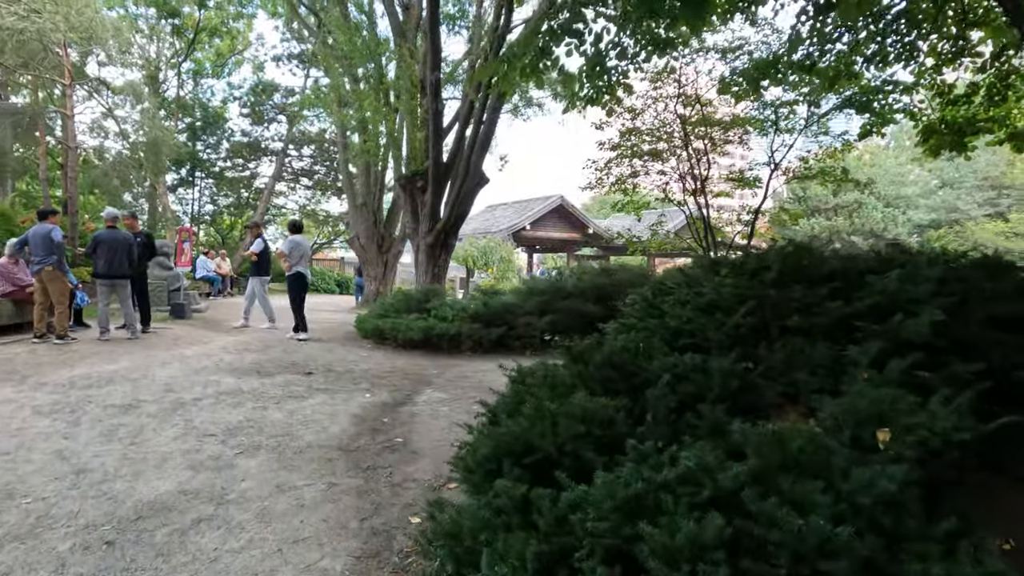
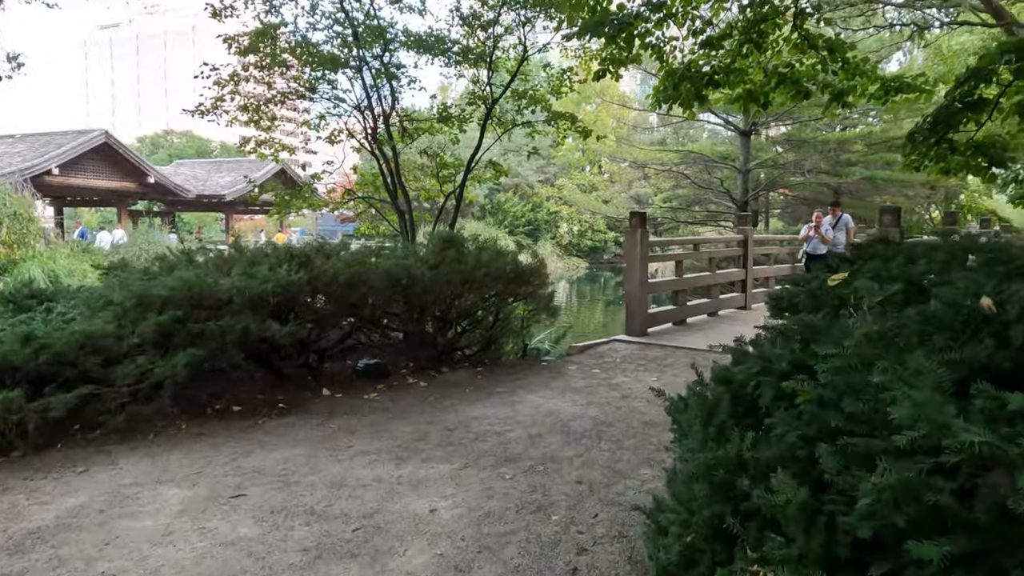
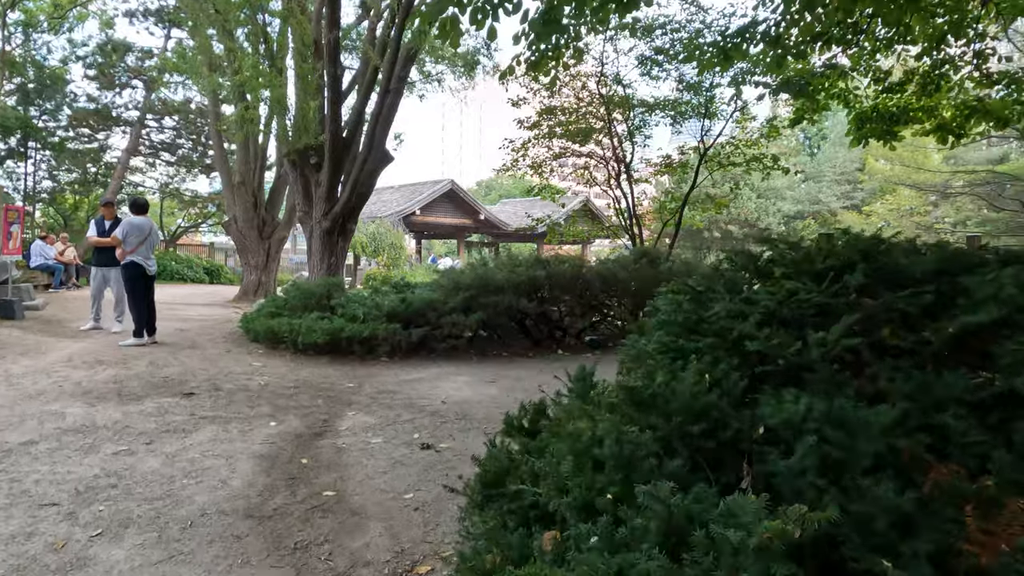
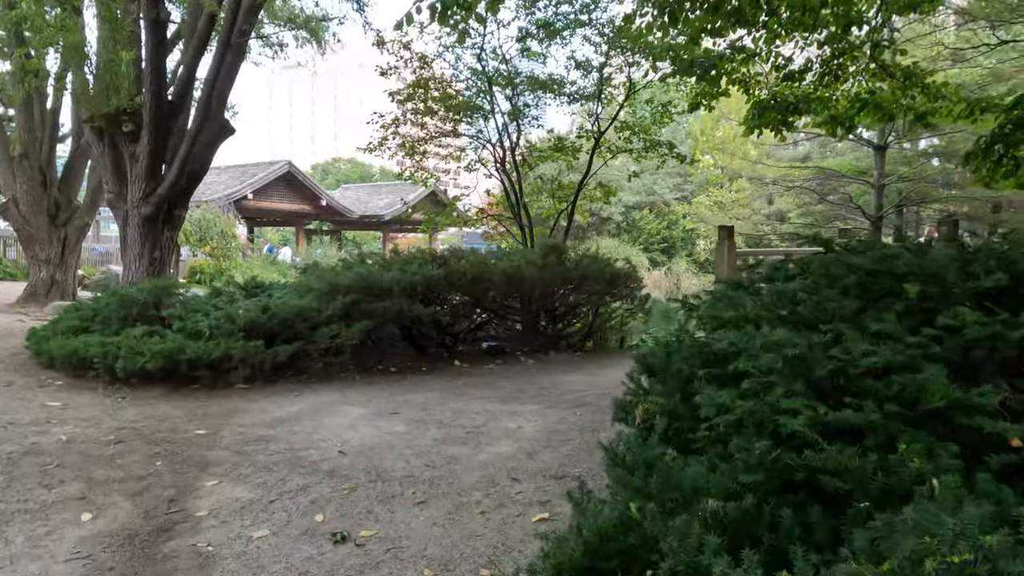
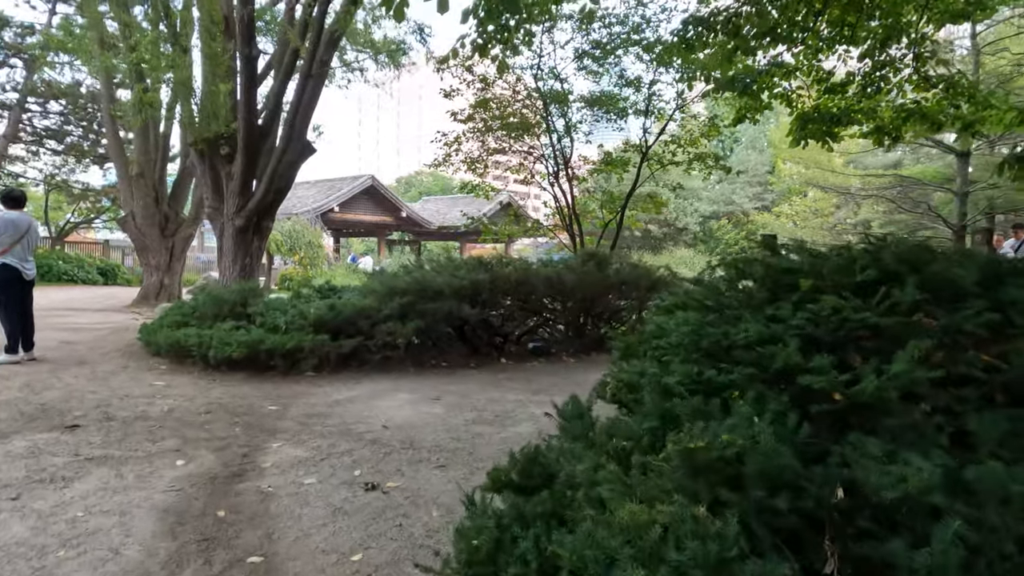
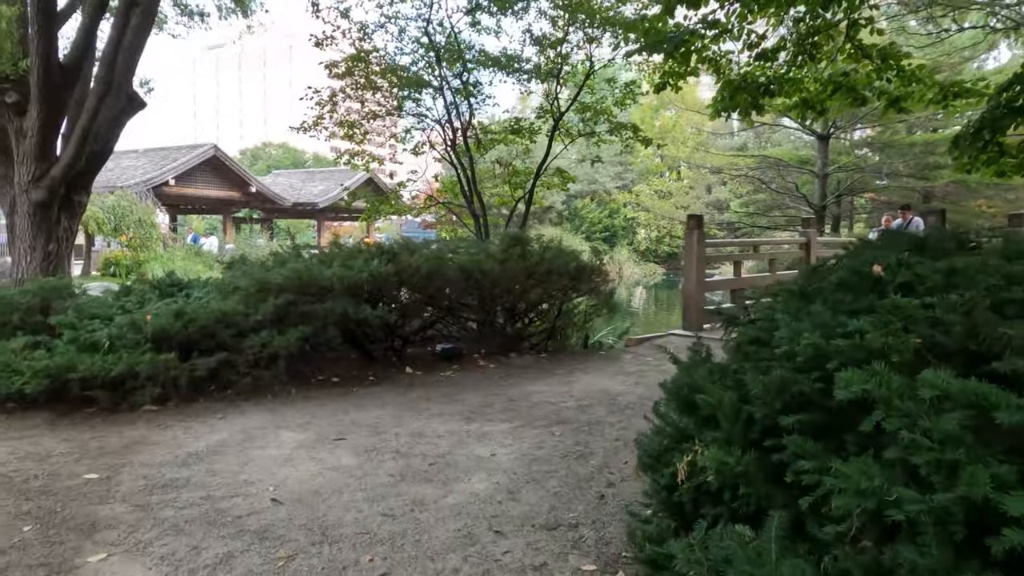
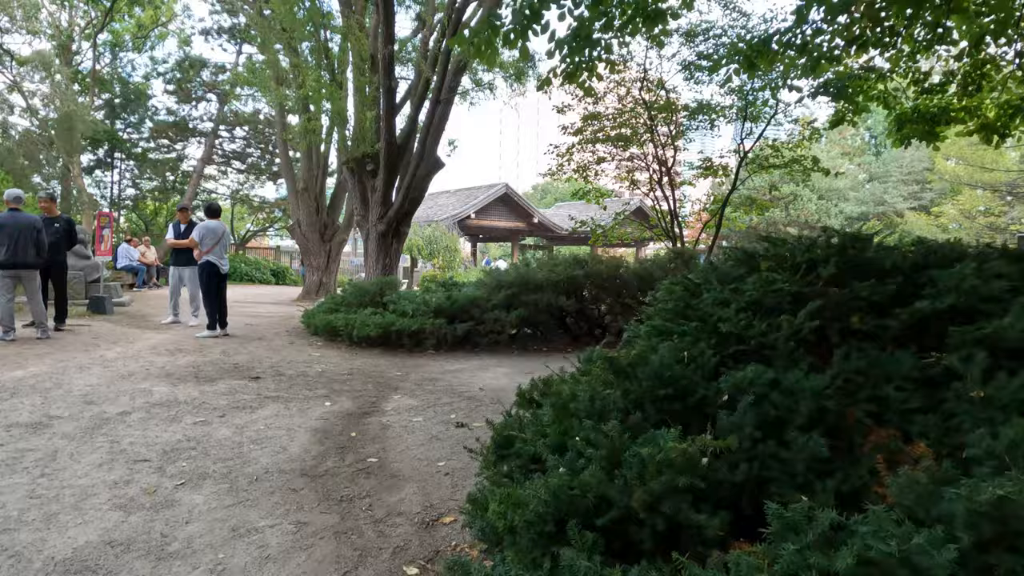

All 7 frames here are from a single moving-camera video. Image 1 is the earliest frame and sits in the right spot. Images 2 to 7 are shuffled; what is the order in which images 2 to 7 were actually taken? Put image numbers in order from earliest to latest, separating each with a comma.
7, 3, 5, 4, 6, 2
